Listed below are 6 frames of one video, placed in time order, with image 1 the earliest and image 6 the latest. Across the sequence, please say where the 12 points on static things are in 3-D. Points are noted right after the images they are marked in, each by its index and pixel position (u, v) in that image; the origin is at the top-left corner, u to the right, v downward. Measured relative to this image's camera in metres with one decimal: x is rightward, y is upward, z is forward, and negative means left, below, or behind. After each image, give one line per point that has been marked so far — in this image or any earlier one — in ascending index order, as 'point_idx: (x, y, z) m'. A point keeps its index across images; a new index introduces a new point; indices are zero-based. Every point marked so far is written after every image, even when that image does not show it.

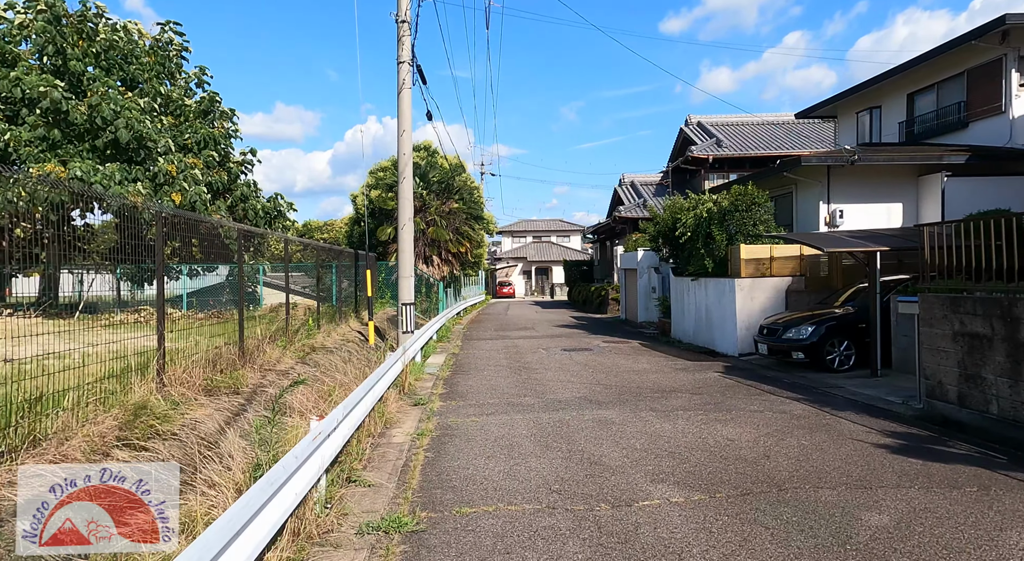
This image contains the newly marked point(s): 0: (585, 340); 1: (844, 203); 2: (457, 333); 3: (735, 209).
0: (+1.7, -1.4, +15.8) m
1: (+6.6, +1.5, +13.7) m
2: (-1.5, -1.5, +19.0) m
3: (+4.4, +1.4, +13.6) m
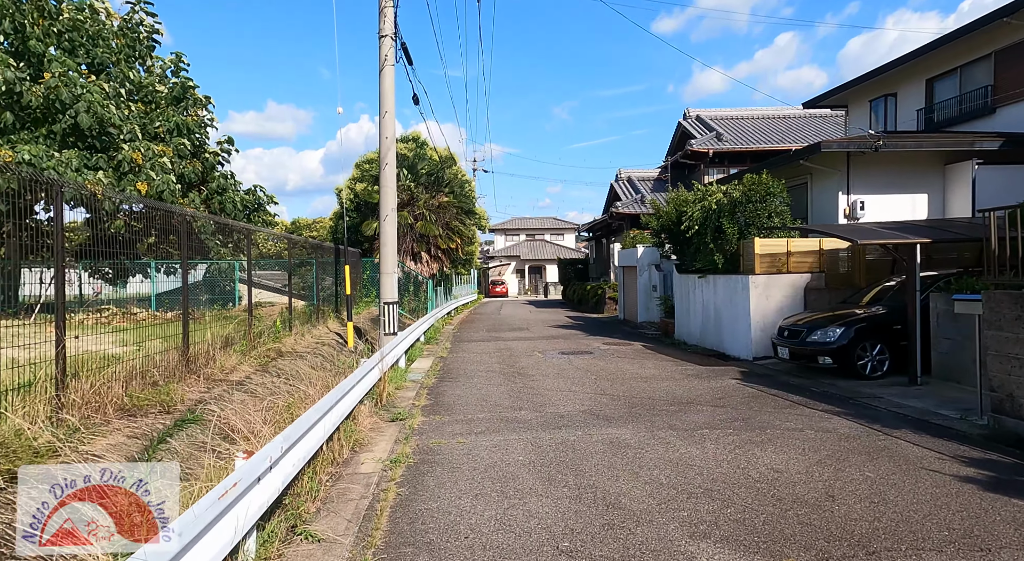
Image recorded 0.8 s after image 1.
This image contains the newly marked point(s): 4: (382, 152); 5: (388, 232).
0: (+1.5, -1.3, +14.7) m
1: (+6.5, +1.6, +12.7) m
2: (-1.7, -1.4, +17.9) m
3: (+4.3, +1.5, +12.5) m
4: (-2.2, +2.2, +11.7) m
5: (-2.1, +0.8, +11.7) m
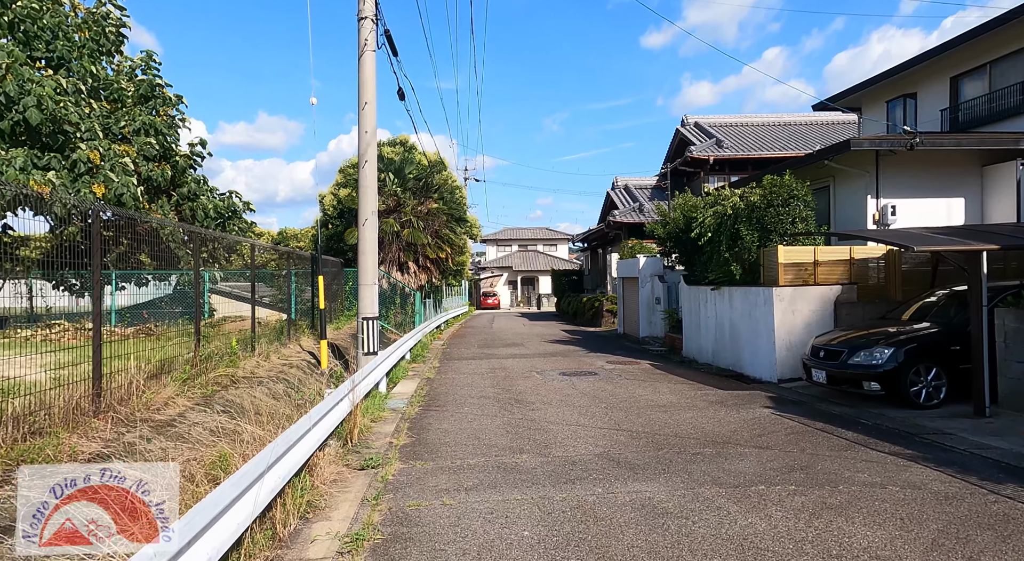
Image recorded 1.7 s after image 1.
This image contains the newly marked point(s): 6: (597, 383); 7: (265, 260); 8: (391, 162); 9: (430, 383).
0: (+1.4, -1.6, +13.4) m
1: (+6.4, +1.4, +11.5) m
2: (-1.8, -1.7, +16.5) m
3: (+4.2, +1.3, +11.3) m
4: (-2.3, +2.0, +10.4) m
5: (-2.2, +0.6, +10.4) m
6: (+1.3, -1.5, +10.1) m
7: (-4.1, +0.3, +11.3) m
8: (-3.4, +3.4, +19.5) m
9: (-1.3, -1.7, +11.1) m
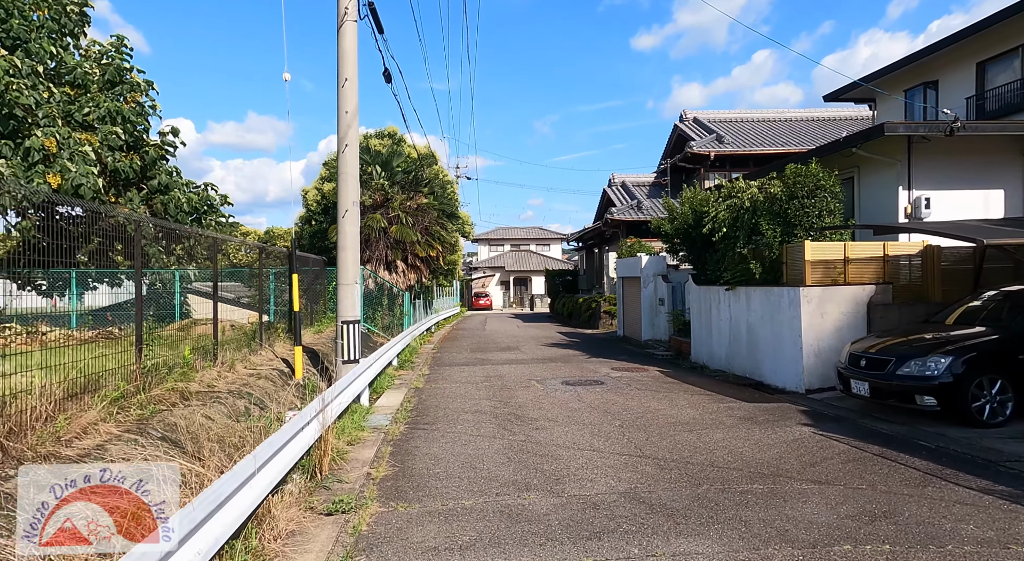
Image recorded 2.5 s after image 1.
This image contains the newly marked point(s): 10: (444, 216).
0: (+1.4, -1.5, +12.3) m
1: (+6.4, +1.4, +10.5) m
2: (-1.9, -1.7, +15.4) m
3: (+4.2, +1.3, +10.3) m
4: (-2.3, +2.0, +9.3) m
5: (-2.2, +0.6, +9.3) m
6: (+1.2, -1.5, +9.1) m
7: (-4.1, +0.3, +10.1) m
8: (-3.6, +3.4, +18.3) m
9: (-1.4, -1.6, +10.0) m
10: (-1.9, +1.8, +19.5) m
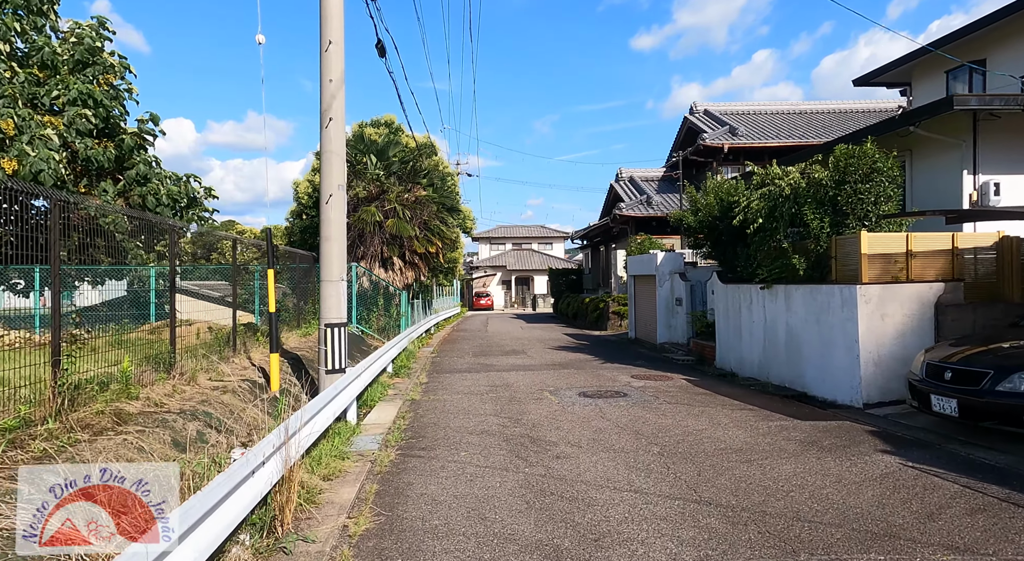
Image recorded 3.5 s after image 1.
0: (+1.5, -1.5, +11.0) m
1: (+6.5, +1.4, +9.2) m
2: (-1.8, -1.6, +14.1) m
3: (+4.3, +1.3, +9.0) m
4: (-2.2, +2.0, +8.0) m
5: (-2.1, +0.7, +8.0) m
6: (+1.4, -1.5, +7.8) m
7: (-4.0, +0.4, +8.9) m
8: (-3.5, +3.4, +17.1) m
9: (-1.2, -1.6, +8.7) m
10: (-1.8, +1.9, +18.2) m
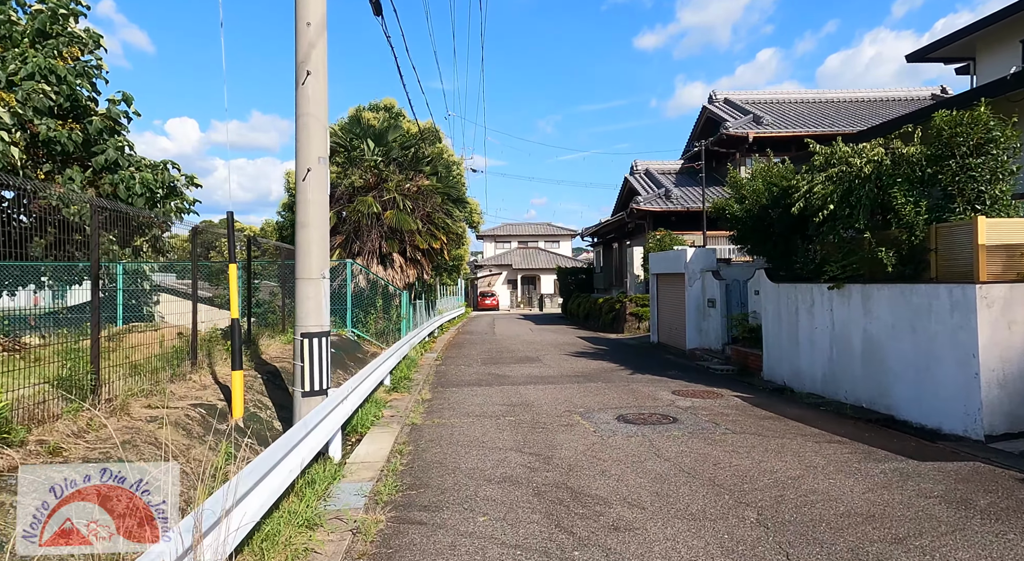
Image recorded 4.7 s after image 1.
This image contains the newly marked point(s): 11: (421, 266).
0: (+1.8, -1.5, +9.3) m
1: (+6.7, +1.5, +7.5) m
2: (-1.5, -1.6, +12.4) m
3: (+4.5, +1.3, +7.3) m
4: (-1.9, +2.1, +6.3) m
5: (-1.8, +0.7, +6.3) m
6: (+1.6, -1.4, +6.1) m
7: (-3.7, +0.4, +7.2) m
8: (-3.2, +3.4, +15.4) m
9: (-1.0, -1.6, +7.0) m
10: (-1.5, +1.9, +16.5) m
11: (-2.1, +0.3, +16.2) m
